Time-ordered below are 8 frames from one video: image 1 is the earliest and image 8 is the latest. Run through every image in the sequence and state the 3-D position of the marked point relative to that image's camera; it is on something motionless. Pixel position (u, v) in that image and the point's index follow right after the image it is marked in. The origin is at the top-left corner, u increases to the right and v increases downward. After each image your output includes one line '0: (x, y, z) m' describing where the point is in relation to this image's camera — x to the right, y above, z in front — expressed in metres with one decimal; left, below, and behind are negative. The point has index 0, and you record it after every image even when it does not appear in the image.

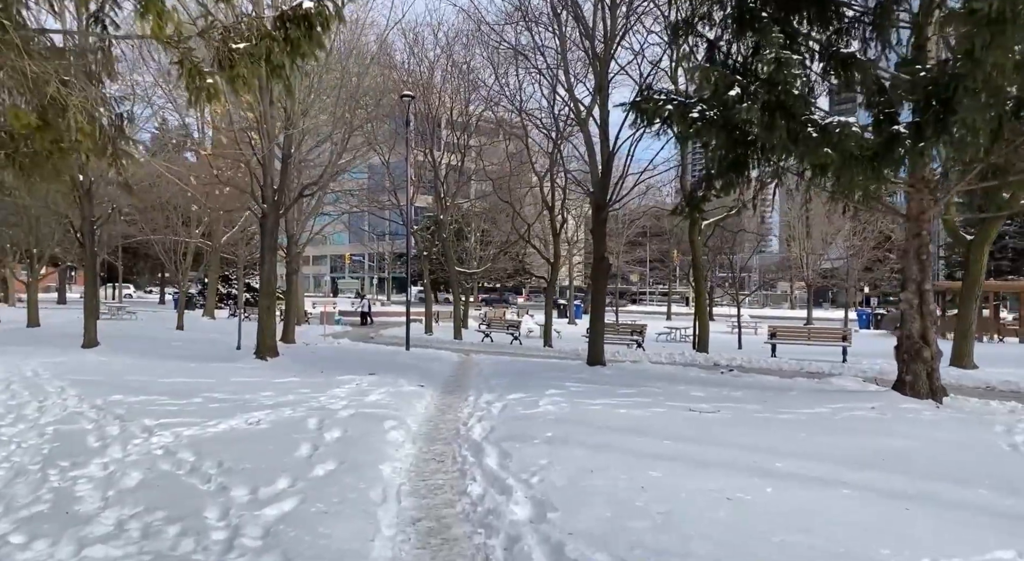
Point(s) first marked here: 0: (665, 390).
0: (+2.2, -1.6, +9.8) m
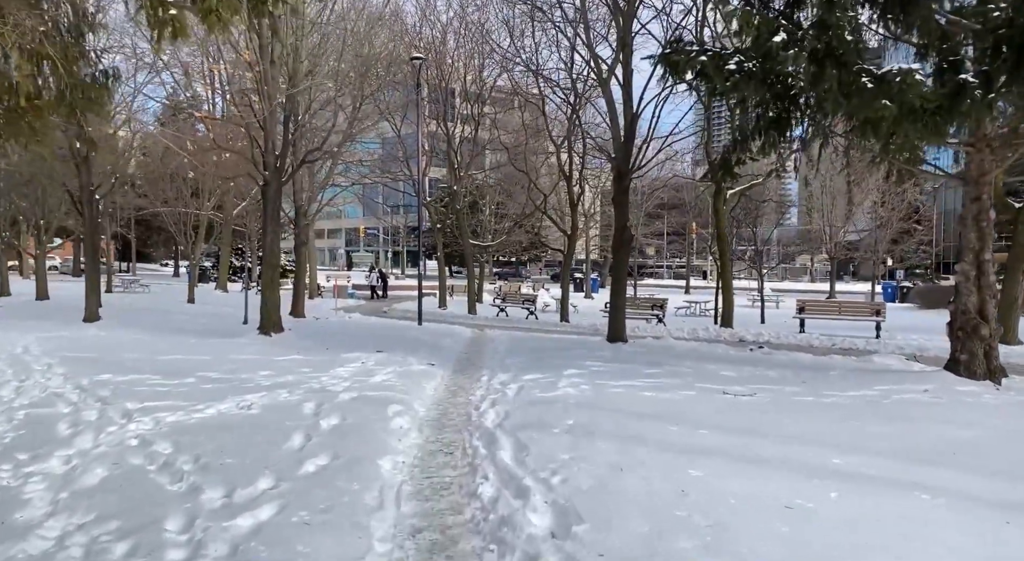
0: (+2.4, -1.2, +9.1) m
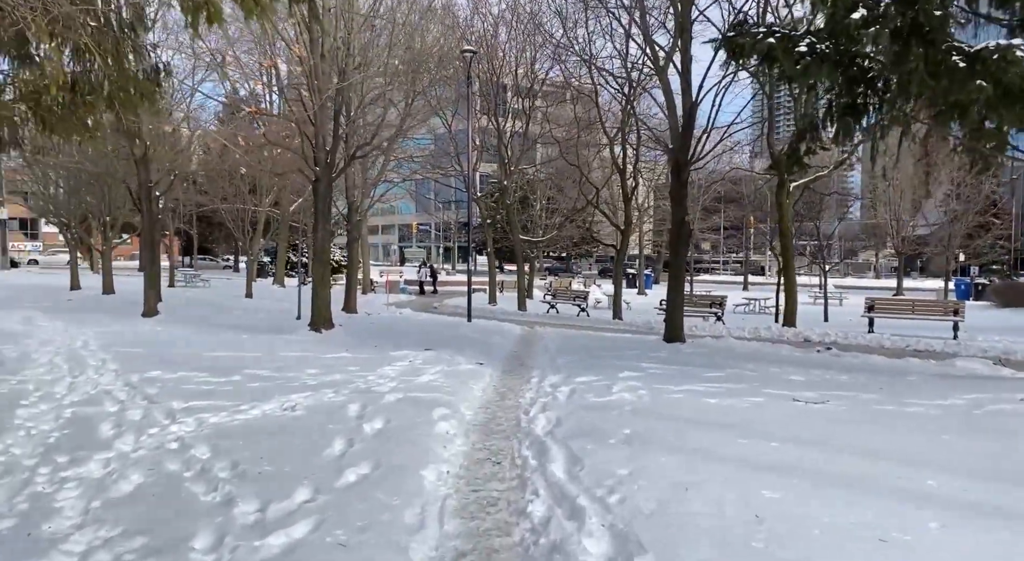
0: (+3.1, -1.2, +8.5) m
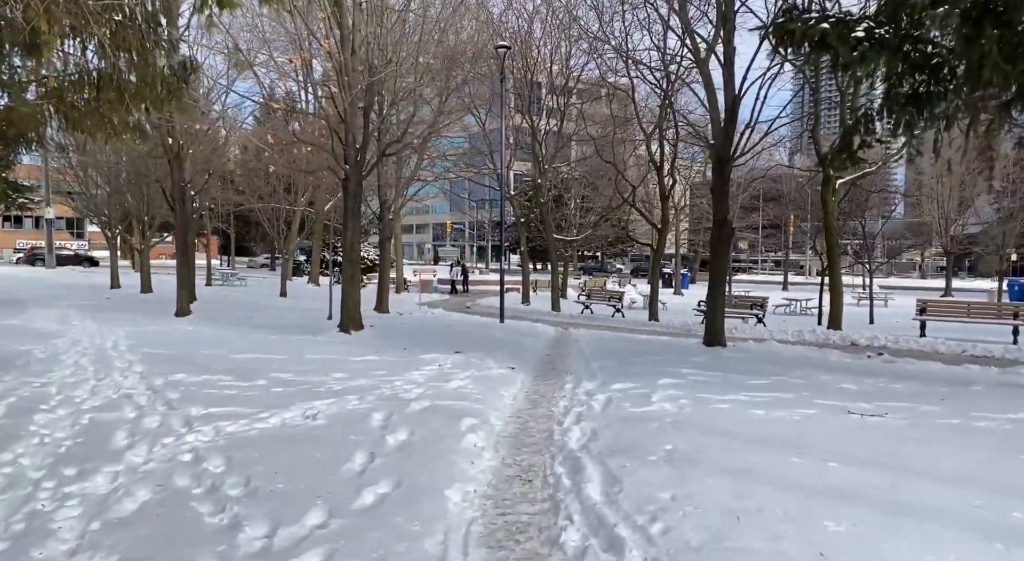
0: (+3.4, -1.2, +8.0) m
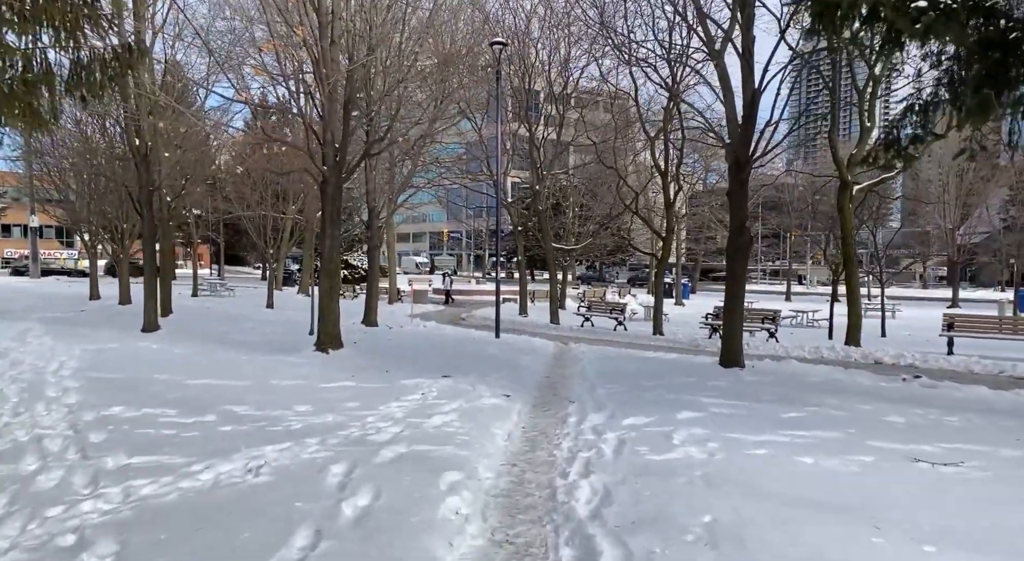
0: (+3.4, -1.3, +6.9) m
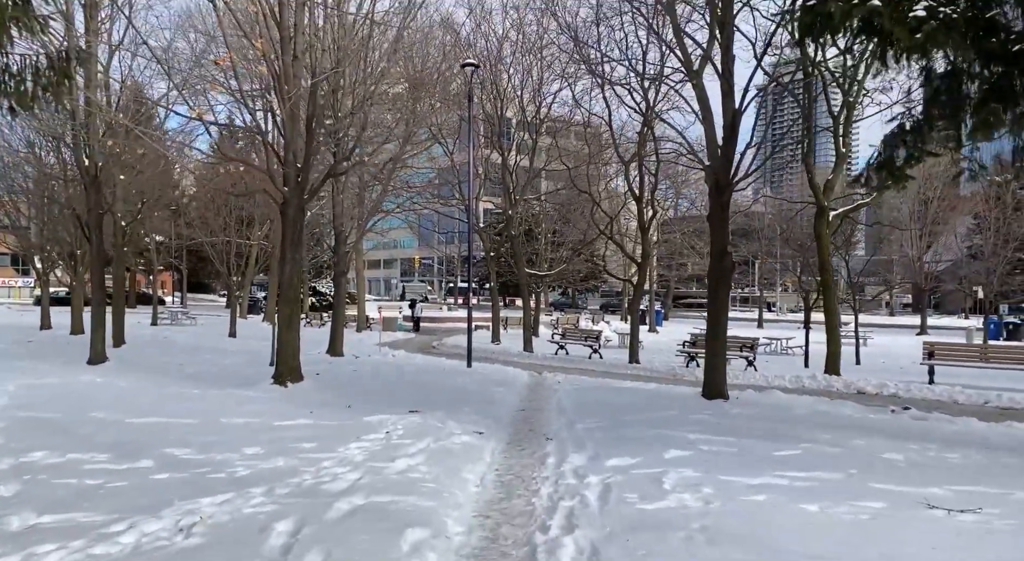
0: (+3.1, -1.6, +6.5) m
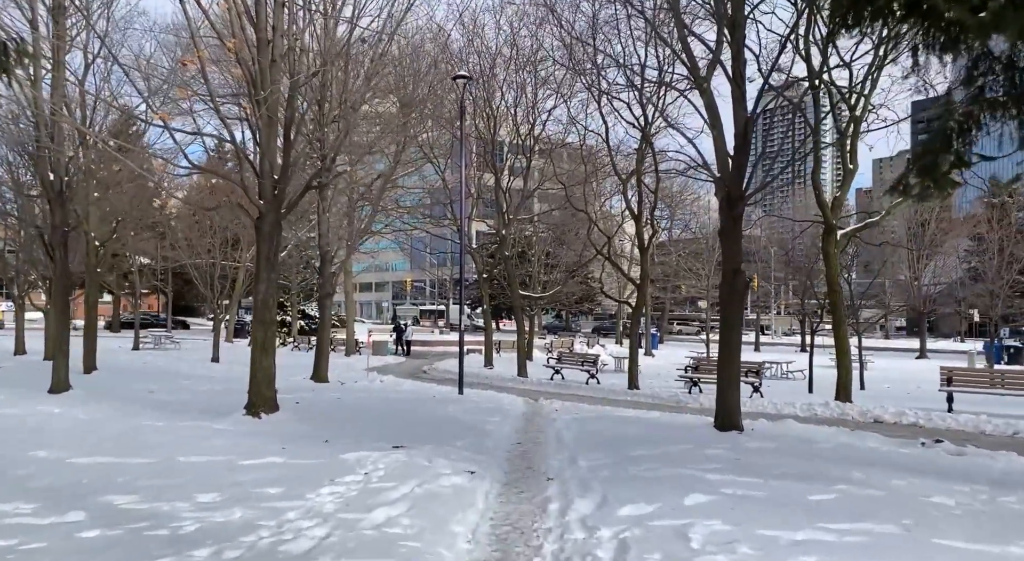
0: (+3.1, -1.8, +5.7) m
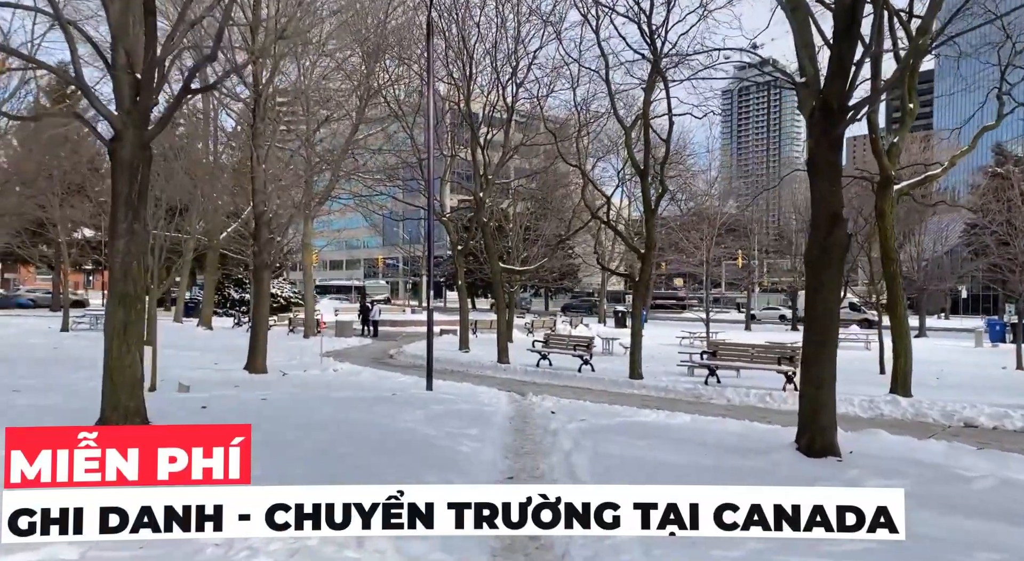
0: (+3.1, -1.5, +3.0) m
